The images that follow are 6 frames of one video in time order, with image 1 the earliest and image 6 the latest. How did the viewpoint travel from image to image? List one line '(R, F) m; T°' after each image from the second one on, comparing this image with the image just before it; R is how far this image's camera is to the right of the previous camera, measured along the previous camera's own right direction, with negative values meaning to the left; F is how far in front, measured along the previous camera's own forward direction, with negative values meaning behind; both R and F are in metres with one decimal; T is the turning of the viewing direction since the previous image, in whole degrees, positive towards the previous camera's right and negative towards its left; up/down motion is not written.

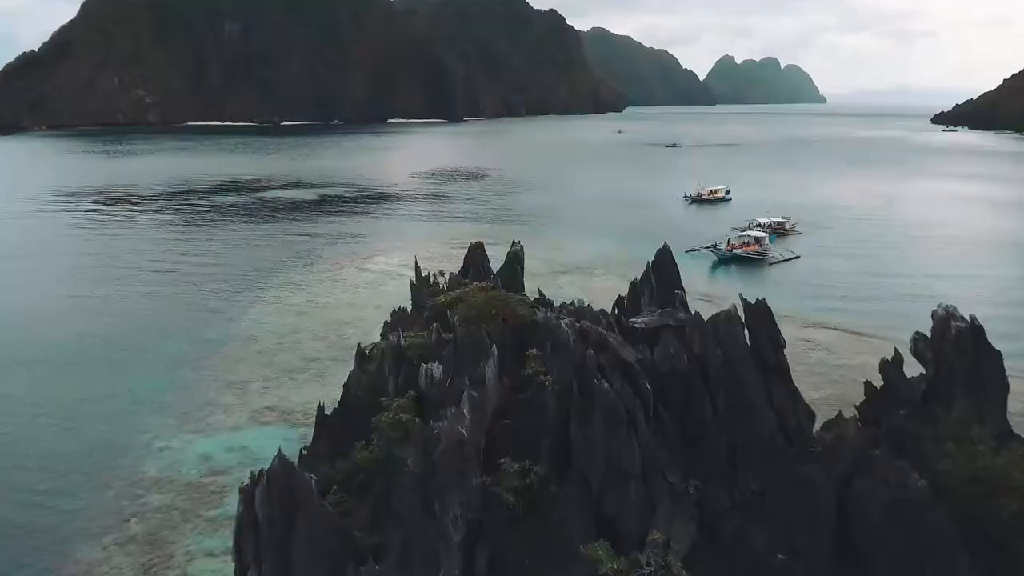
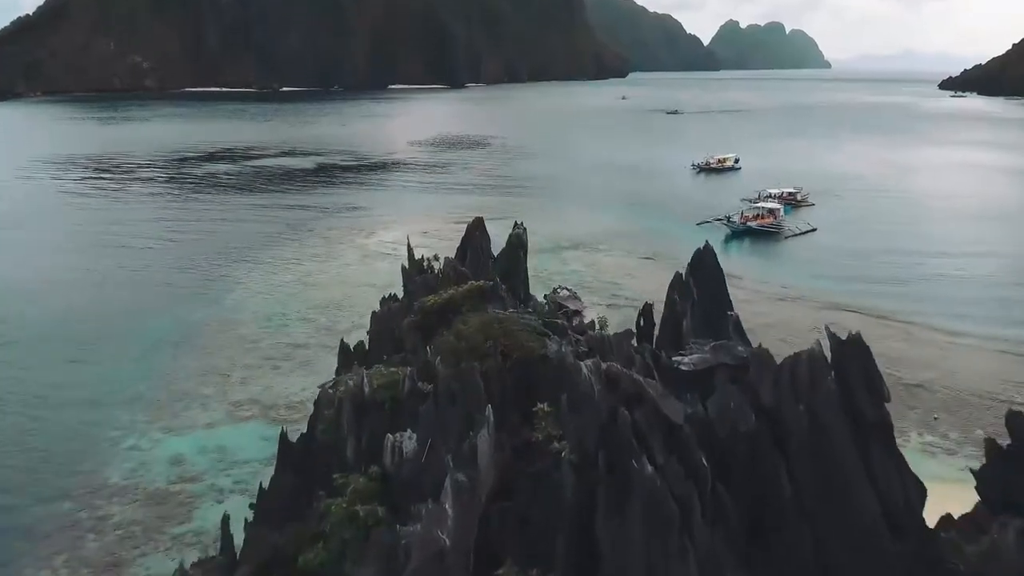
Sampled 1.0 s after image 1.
(0.0, +2.3) m; 0°
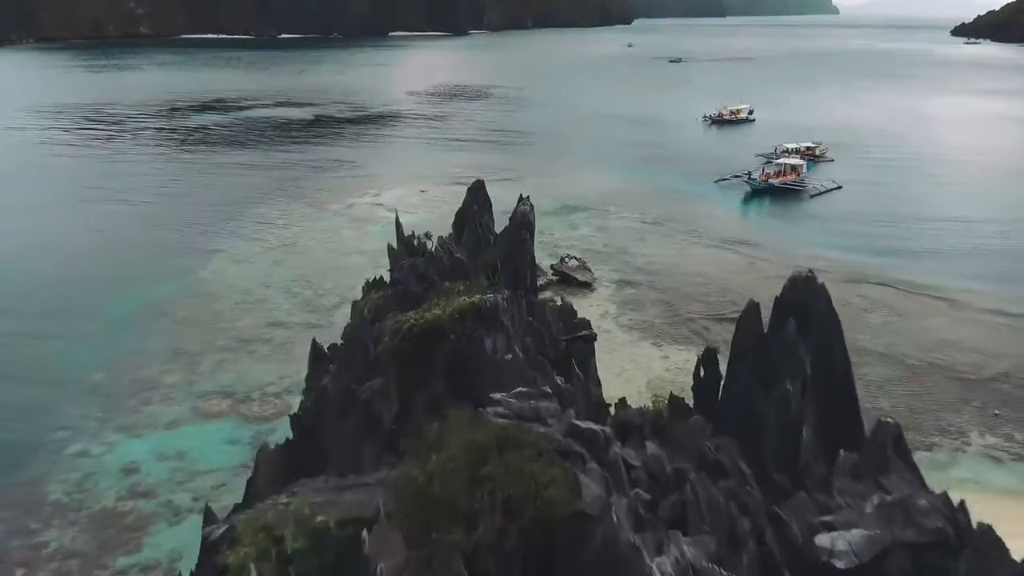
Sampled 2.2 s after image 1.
(0.0, +3.0) m; 0°
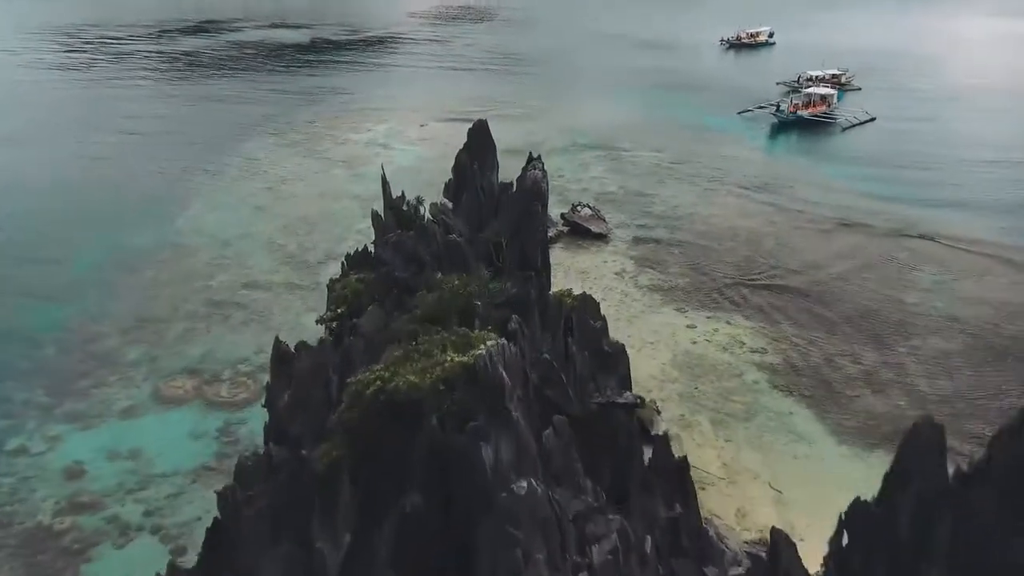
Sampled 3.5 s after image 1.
(0.0, +3.0) m; 0°
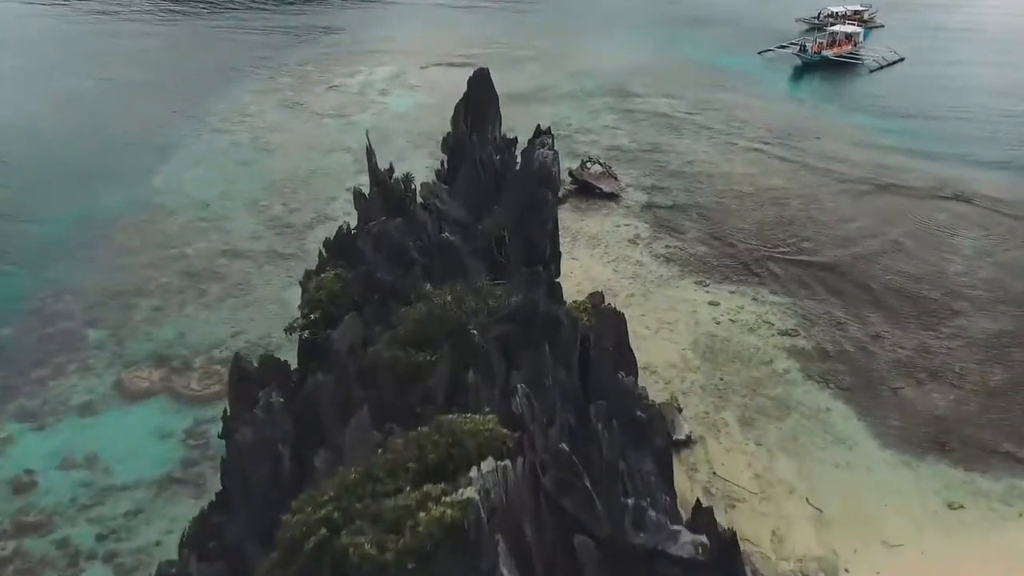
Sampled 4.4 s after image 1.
(0.0, +2.1) m; 0°
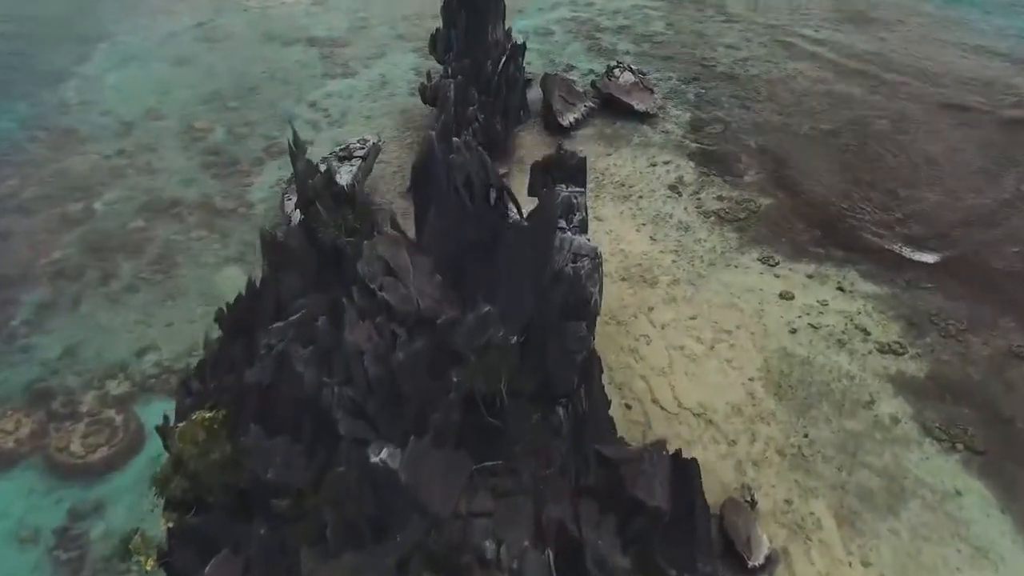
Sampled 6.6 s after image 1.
(0.0, +5.2) m; 0°
